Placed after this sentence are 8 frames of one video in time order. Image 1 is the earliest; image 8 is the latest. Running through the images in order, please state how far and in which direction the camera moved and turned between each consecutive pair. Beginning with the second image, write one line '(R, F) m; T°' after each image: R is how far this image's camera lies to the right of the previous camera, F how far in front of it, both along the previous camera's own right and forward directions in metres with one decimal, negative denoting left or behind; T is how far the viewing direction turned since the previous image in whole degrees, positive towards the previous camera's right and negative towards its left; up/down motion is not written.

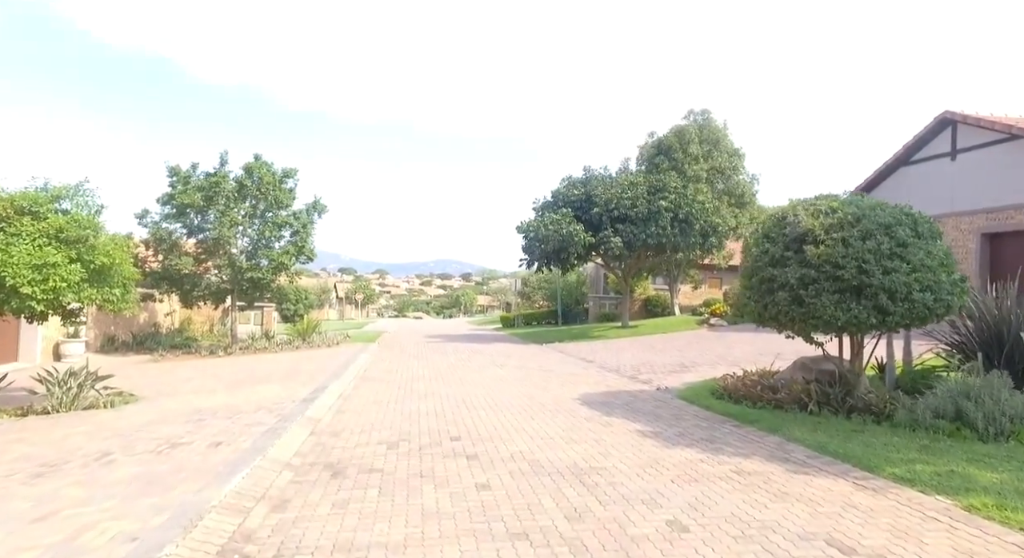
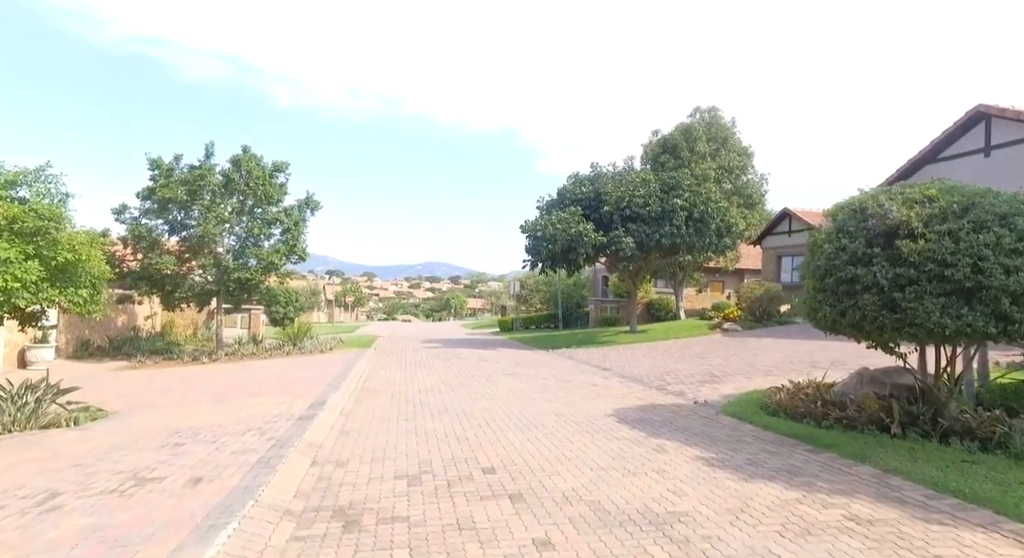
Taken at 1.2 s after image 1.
(-0.6, +1.2) m; +1°
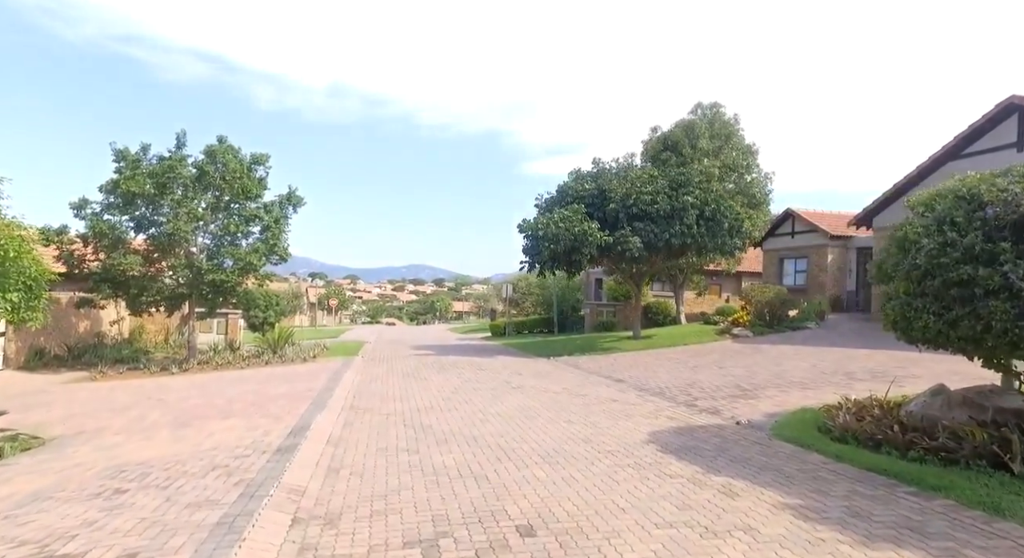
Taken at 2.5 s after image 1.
(-0.5, +1.4) m; +2°
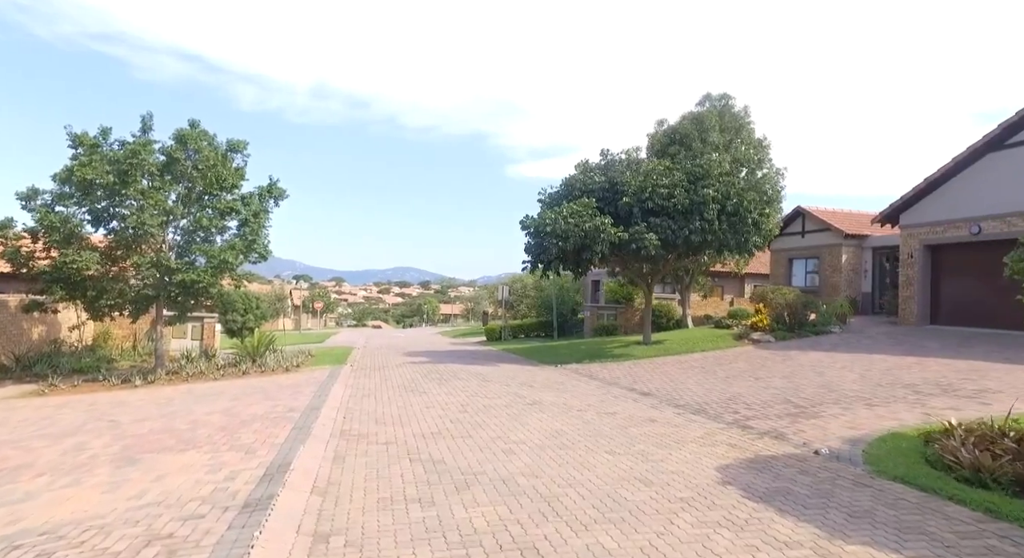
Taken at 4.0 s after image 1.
(-0.6, +1.7) m; +1°
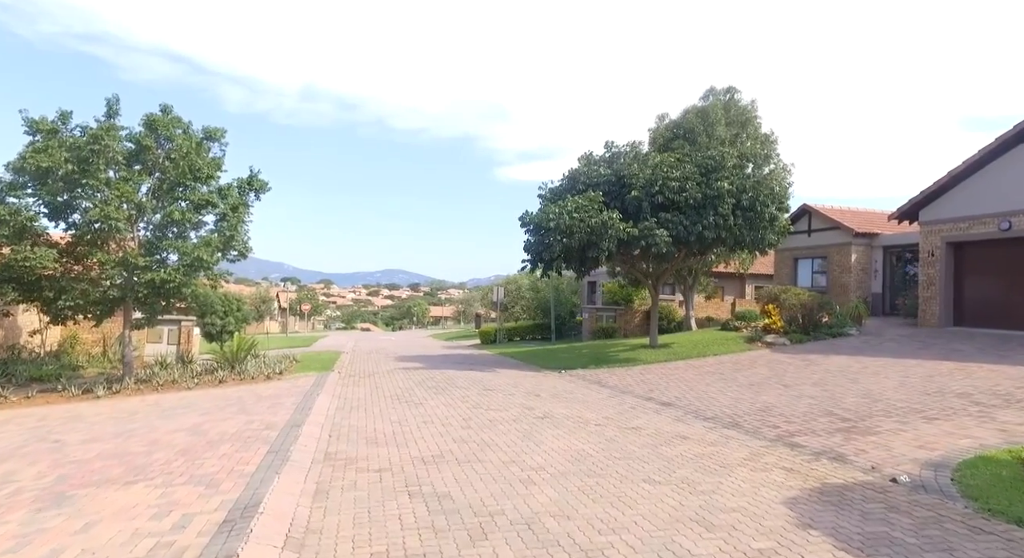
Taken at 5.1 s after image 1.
(-0.3, +1.2) m; +1°
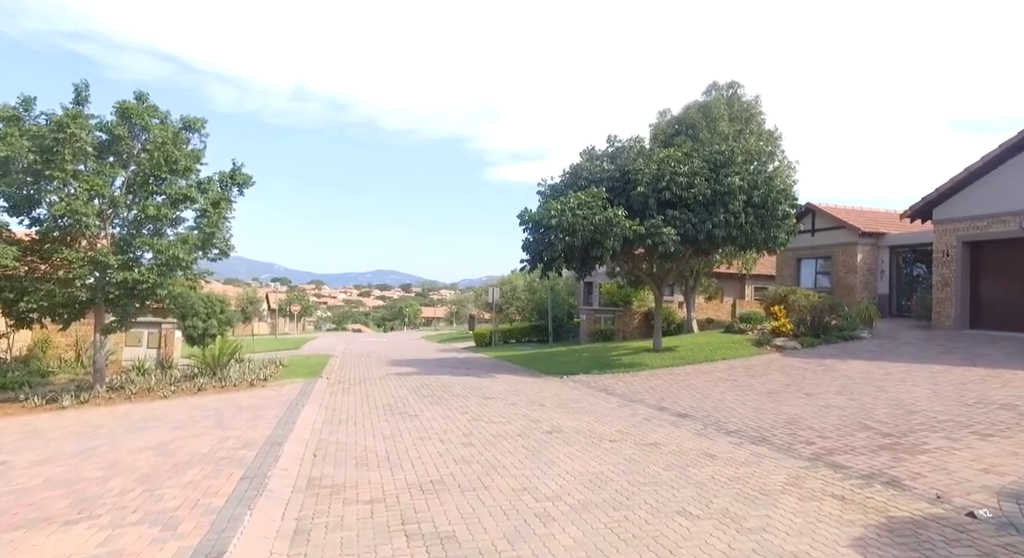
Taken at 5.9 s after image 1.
(-0.2, +0.9) m; +1°
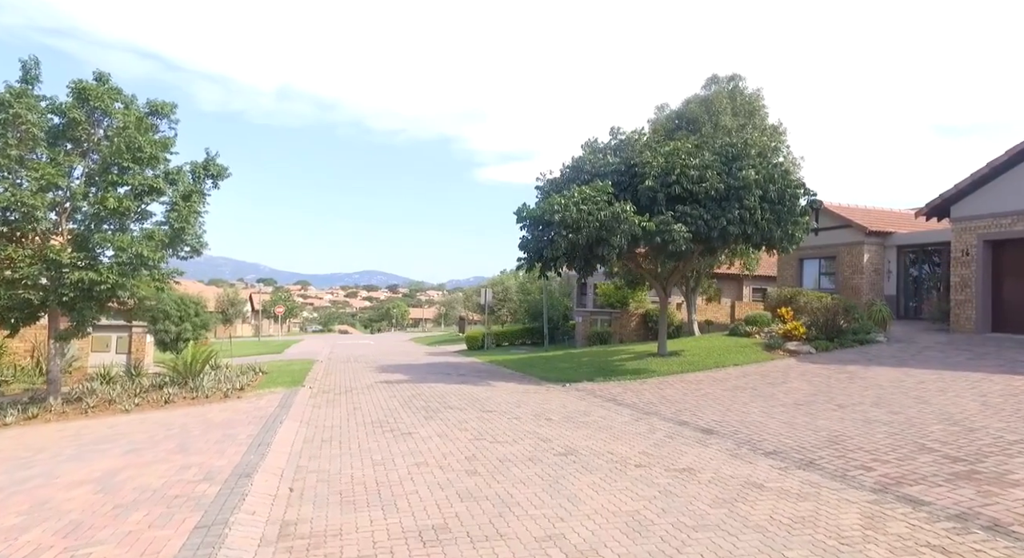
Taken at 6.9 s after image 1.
(-0.3, +1.1) m; +1°
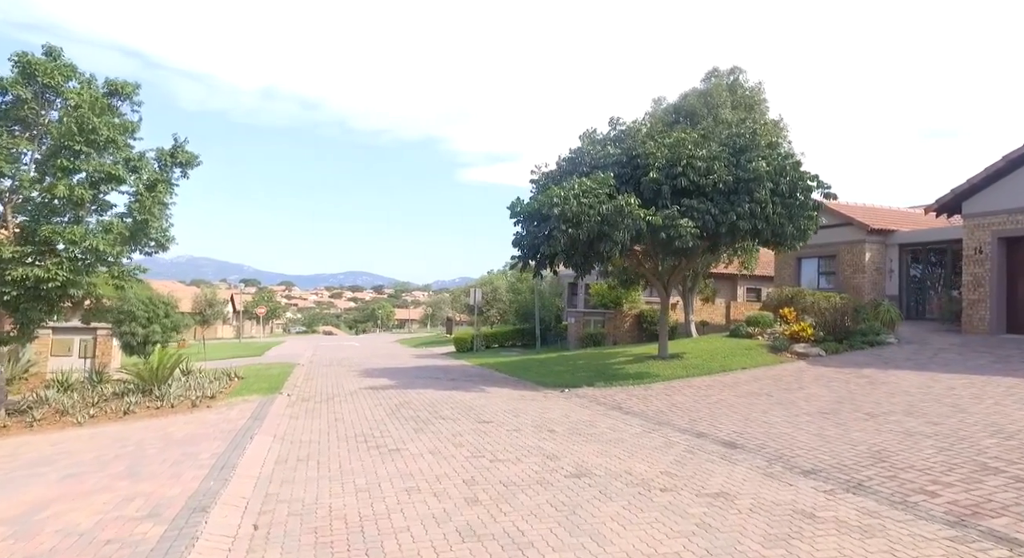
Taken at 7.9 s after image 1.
(-0.2, +1.0) m; +1°
